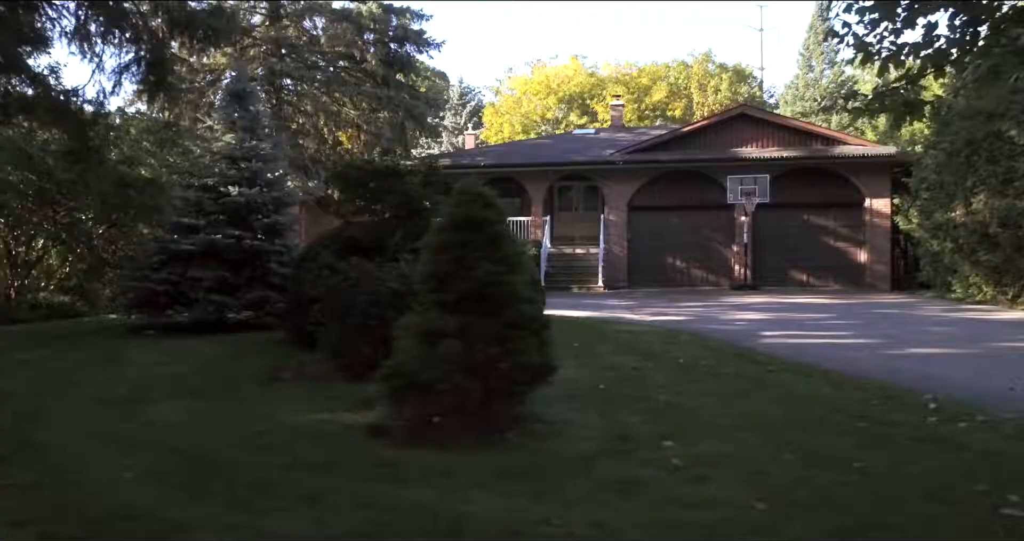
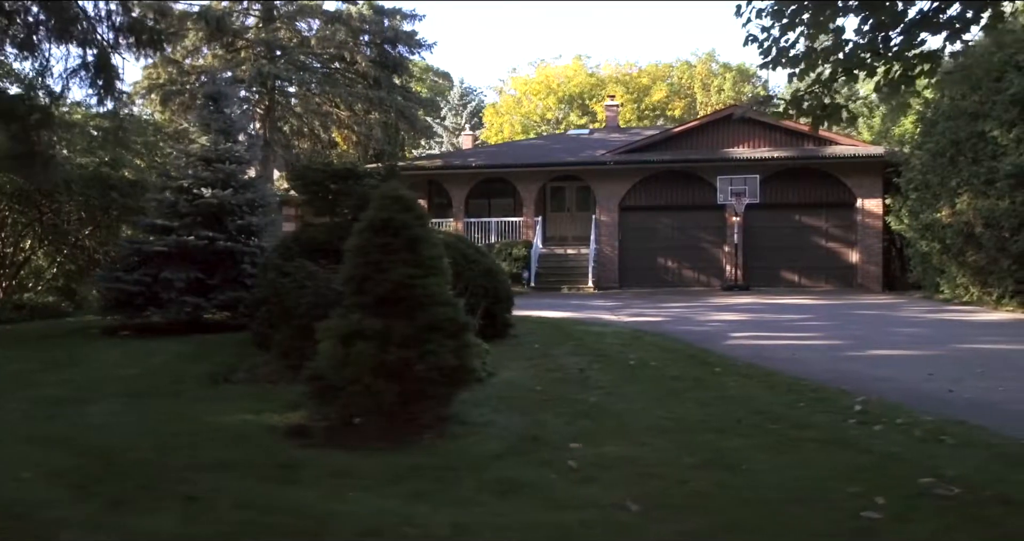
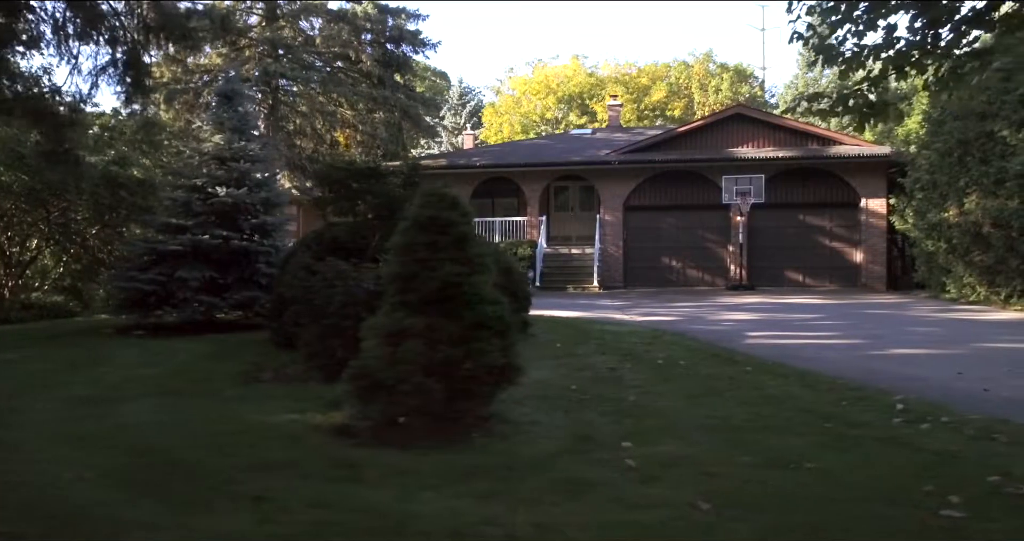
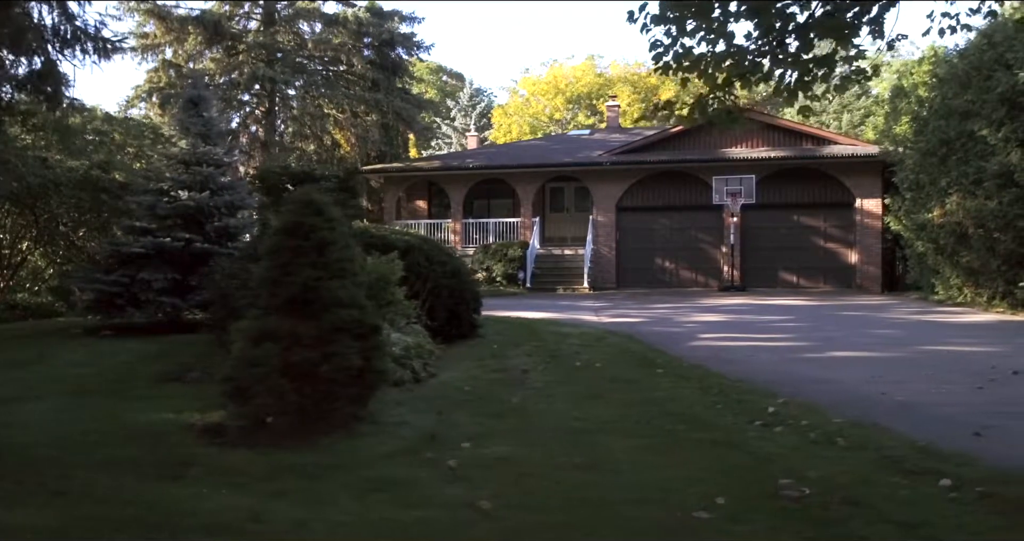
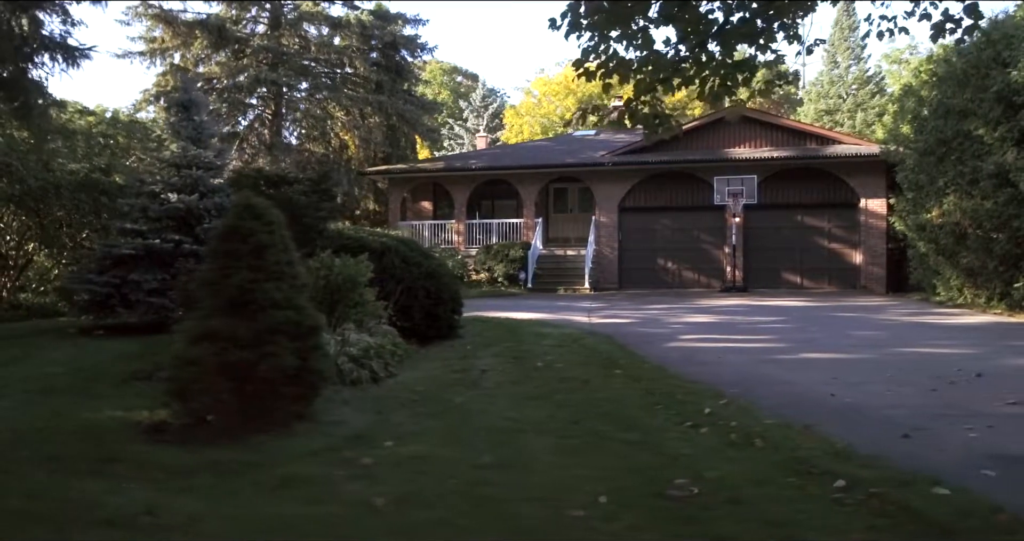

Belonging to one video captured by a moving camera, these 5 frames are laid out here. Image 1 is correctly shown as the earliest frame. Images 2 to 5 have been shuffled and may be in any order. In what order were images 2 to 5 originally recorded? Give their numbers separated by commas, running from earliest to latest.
3, 2, 4, 5
